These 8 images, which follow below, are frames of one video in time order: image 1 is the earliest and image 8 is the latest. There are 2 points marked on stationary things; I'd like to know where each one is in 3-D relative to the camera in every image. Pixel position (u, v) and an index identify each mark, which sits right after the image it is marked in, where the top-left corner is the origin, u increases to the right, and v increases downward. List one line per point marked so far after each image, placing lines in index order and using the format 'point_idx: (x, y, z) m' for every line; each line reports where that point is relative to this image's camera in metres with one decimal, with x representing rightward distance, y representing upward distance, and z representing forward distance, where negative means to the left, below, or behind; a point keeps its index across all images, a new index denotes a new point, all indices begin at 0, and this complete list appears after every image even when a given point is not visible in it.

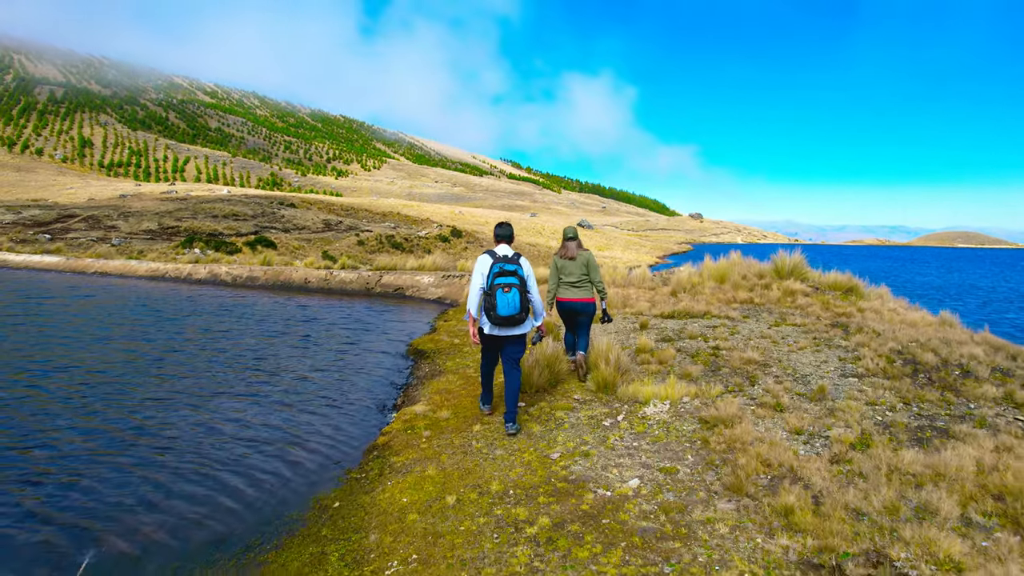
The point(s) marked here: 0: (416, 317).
0: (-2.1, -0.6, +15.1) m
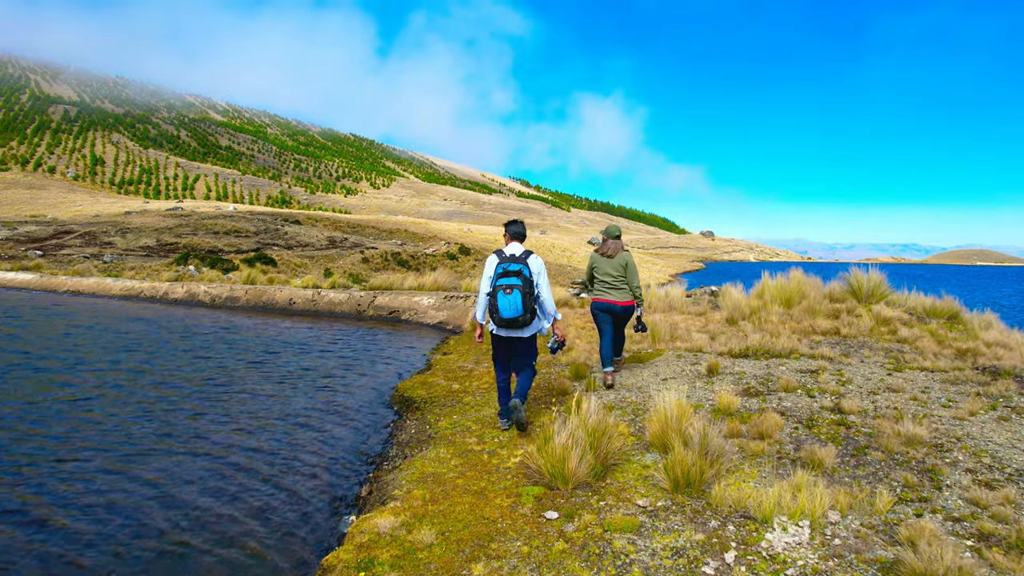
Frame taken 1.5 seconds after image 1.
0: (-1.8, -1.0, +12.8) m
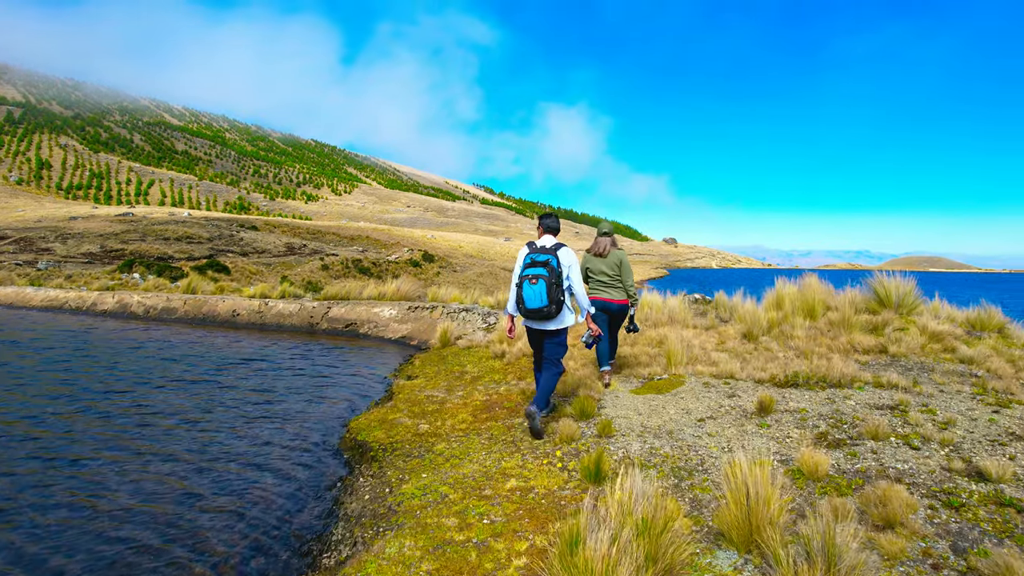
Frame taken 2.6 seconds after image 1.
0: (-2.2, -1.2, +11.1) m
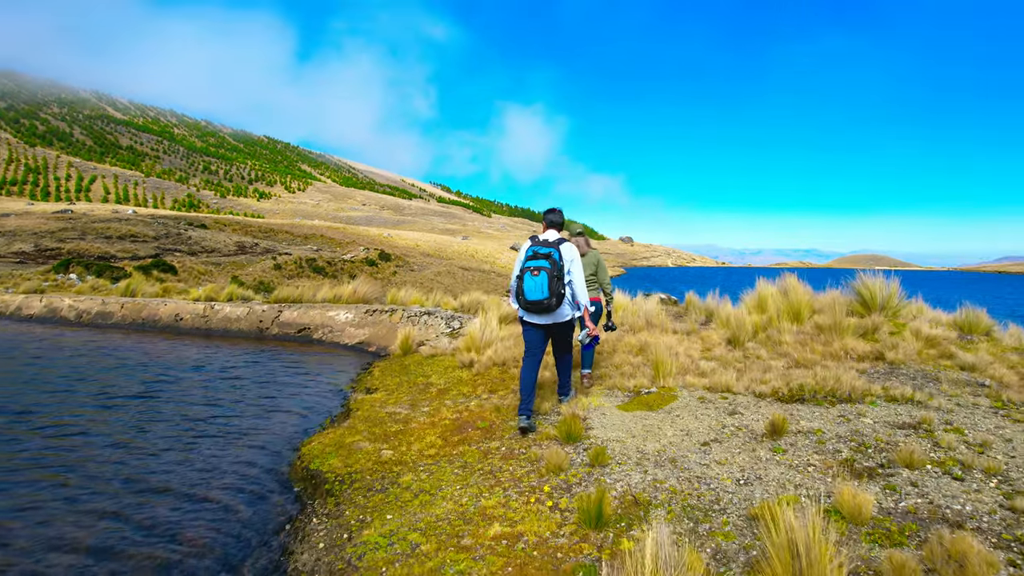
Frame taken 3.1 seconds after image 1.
0: (-2.8, -1.2, +10.3) m
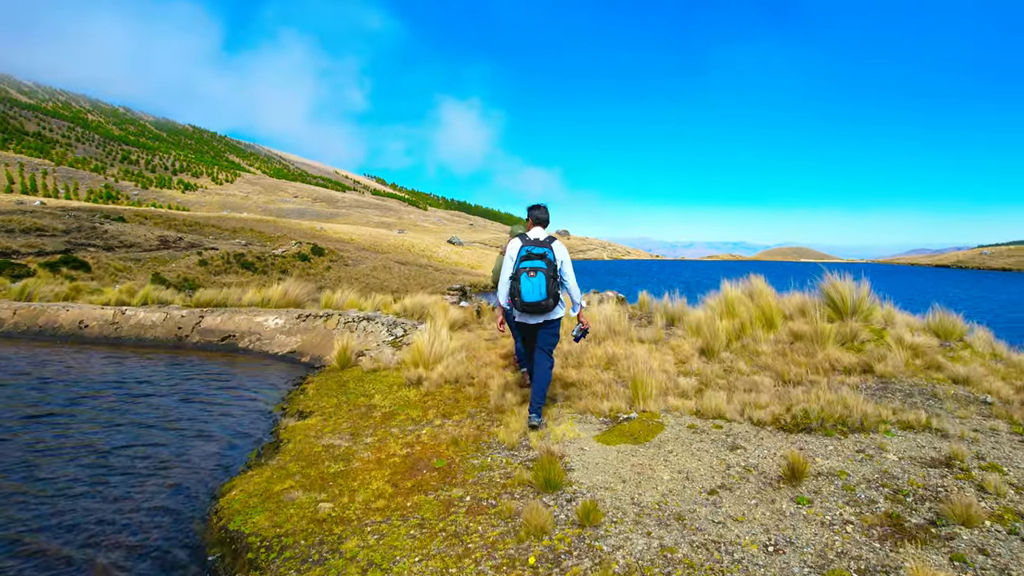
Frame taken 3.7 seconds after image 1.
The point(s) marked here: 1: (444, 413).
0: (-3.5, -1.3, +9.3) m
1: (-0.6, -1.1, +5.9) m
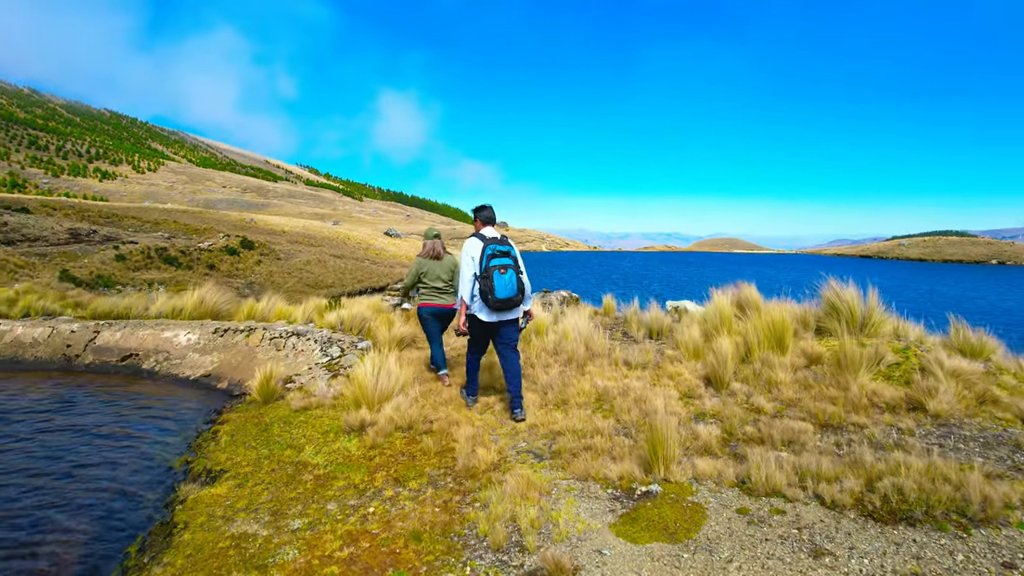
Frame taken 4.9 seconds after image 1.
0: (-3.9, -1.5, +7.6) m
1: (-0.8, -1.3, +4.5) m
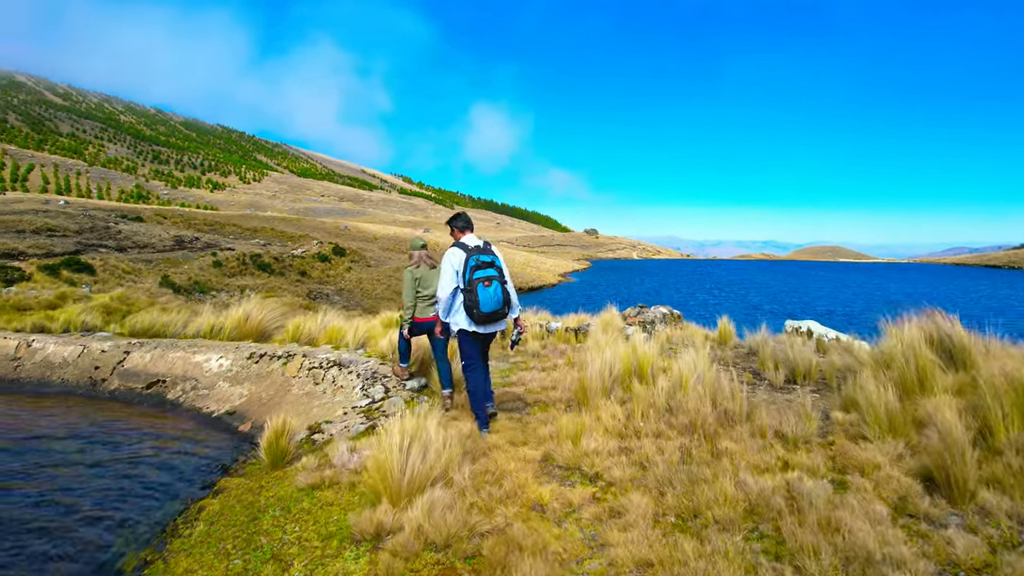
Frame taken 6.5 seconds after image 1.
0: (-3.1, -1.7, +6.1) m
1: (-0.4, -1.5, +2.6) m
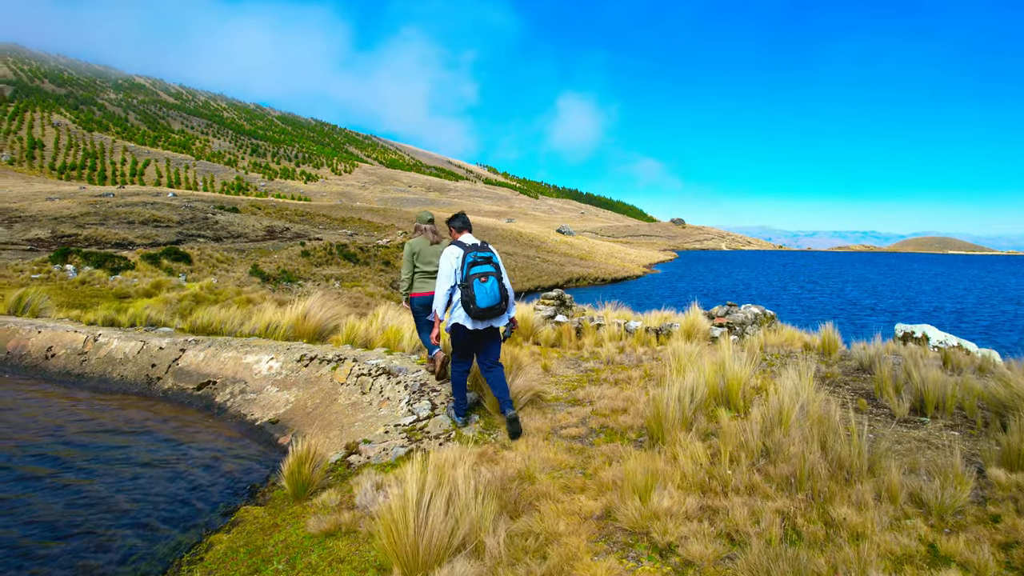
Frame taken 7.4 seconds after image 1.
0: (-2.6, -1.7, +5.6) m
1: (-0.3, -1.5, +1.8) m
